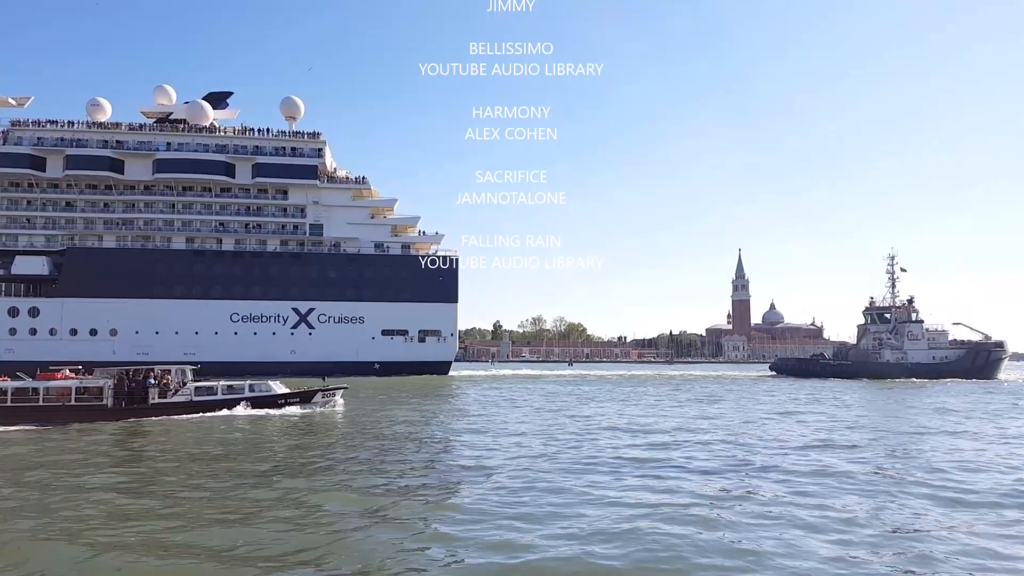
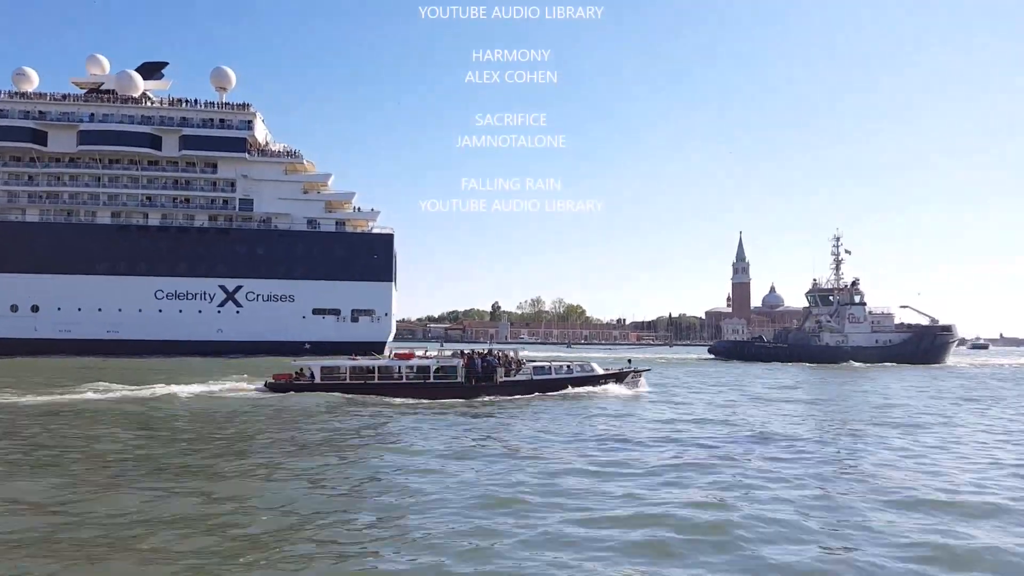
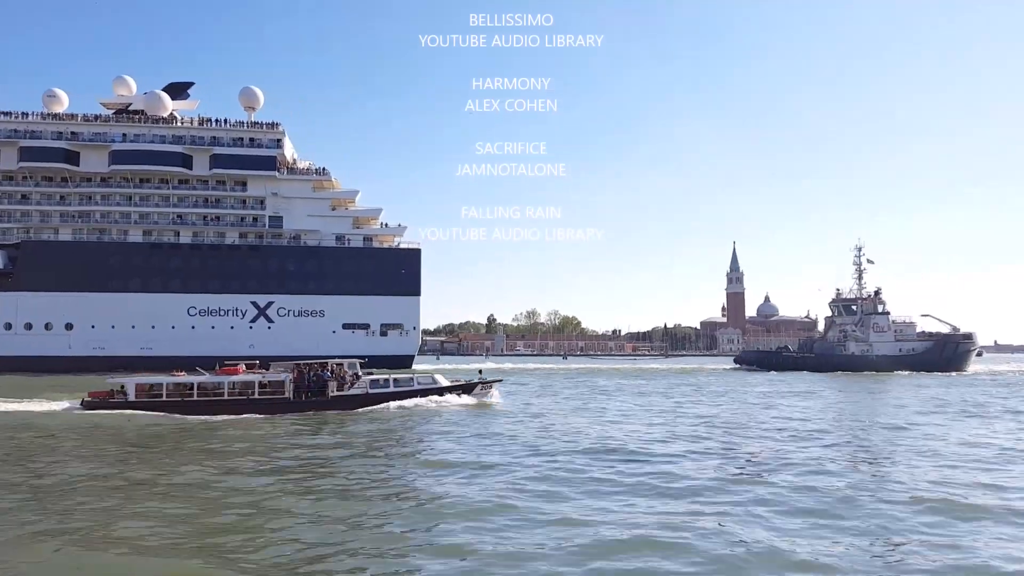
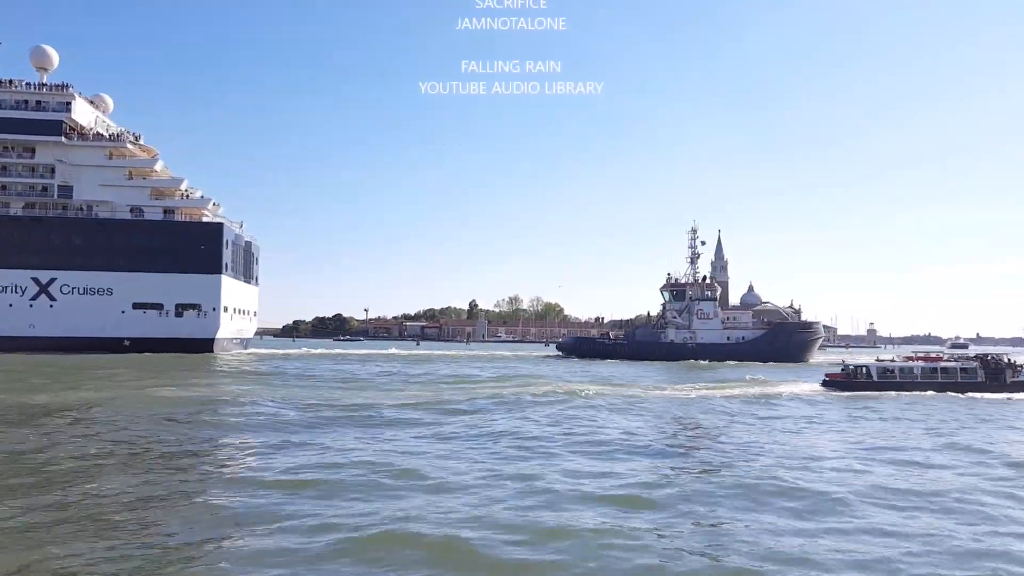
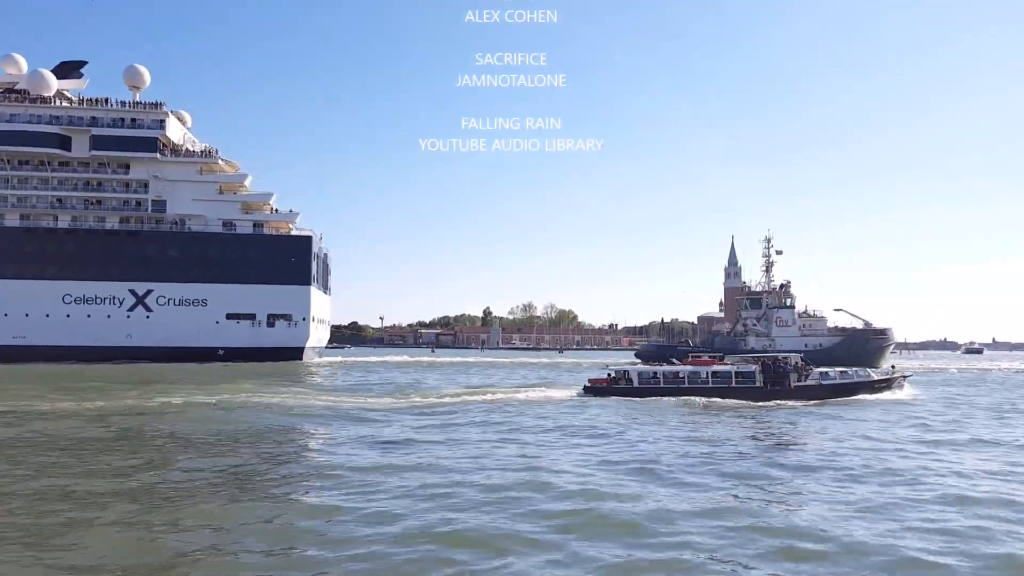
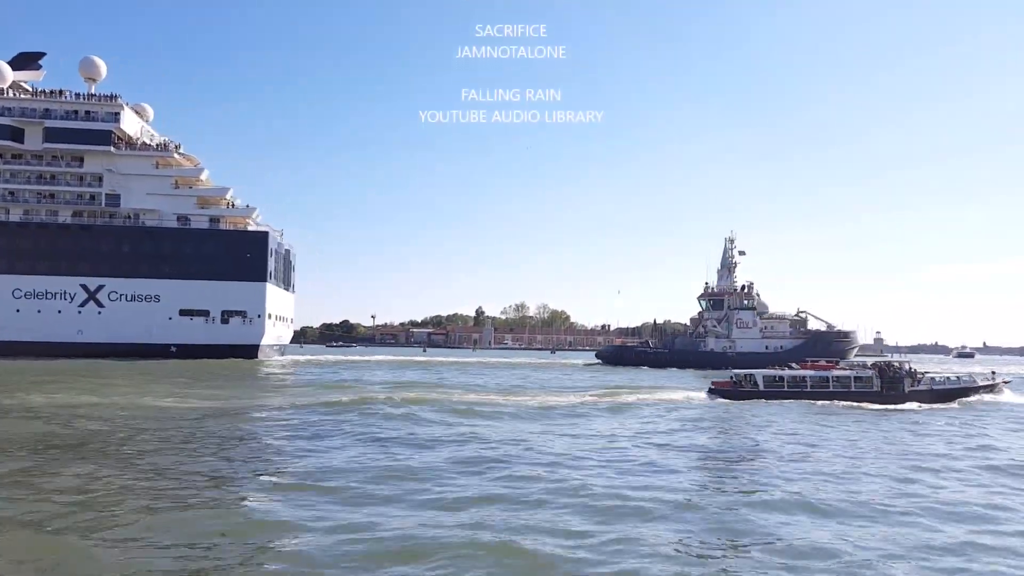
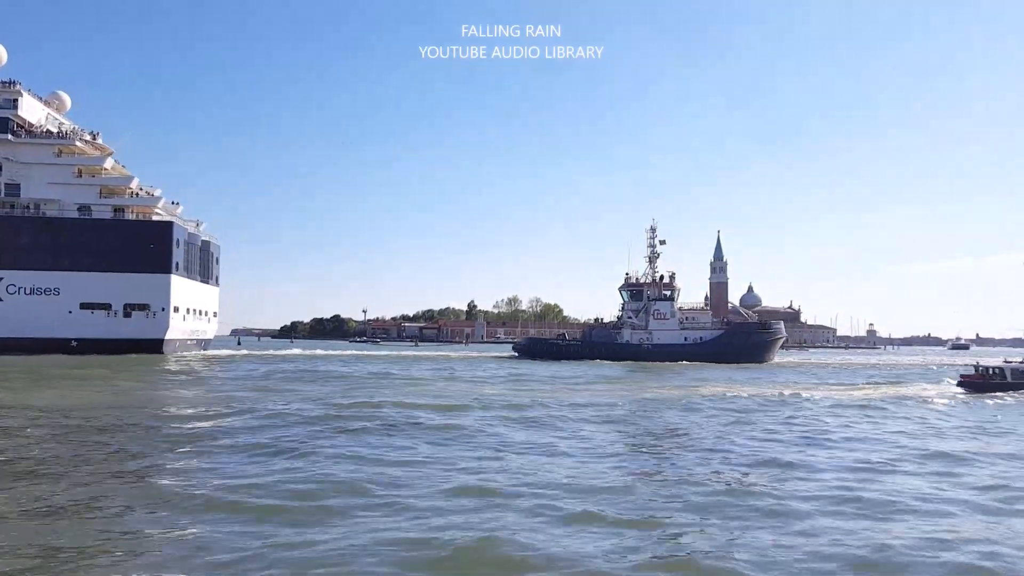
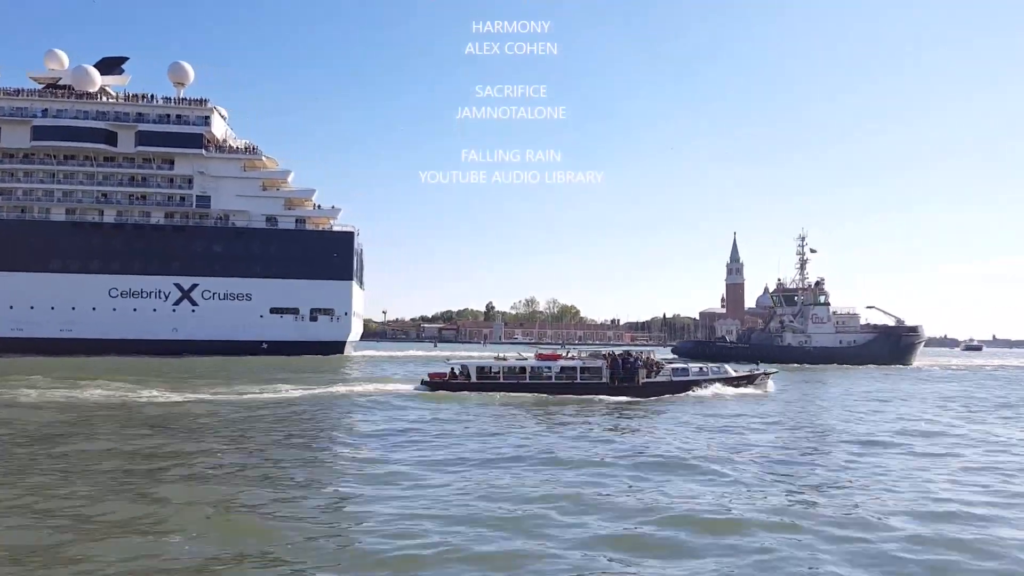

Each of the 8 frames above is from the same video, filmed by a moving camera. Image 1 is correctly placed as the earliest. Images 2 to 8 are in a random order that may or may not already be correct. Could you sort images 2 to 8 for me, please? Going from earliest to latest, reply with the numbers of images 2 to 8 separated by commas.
3, 2, 8, 5, 6, 4, 7
